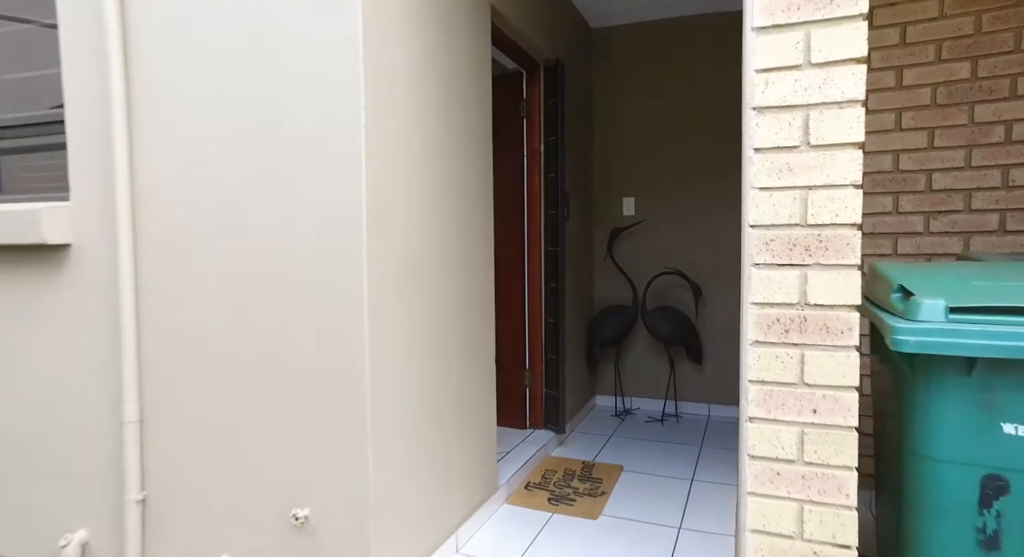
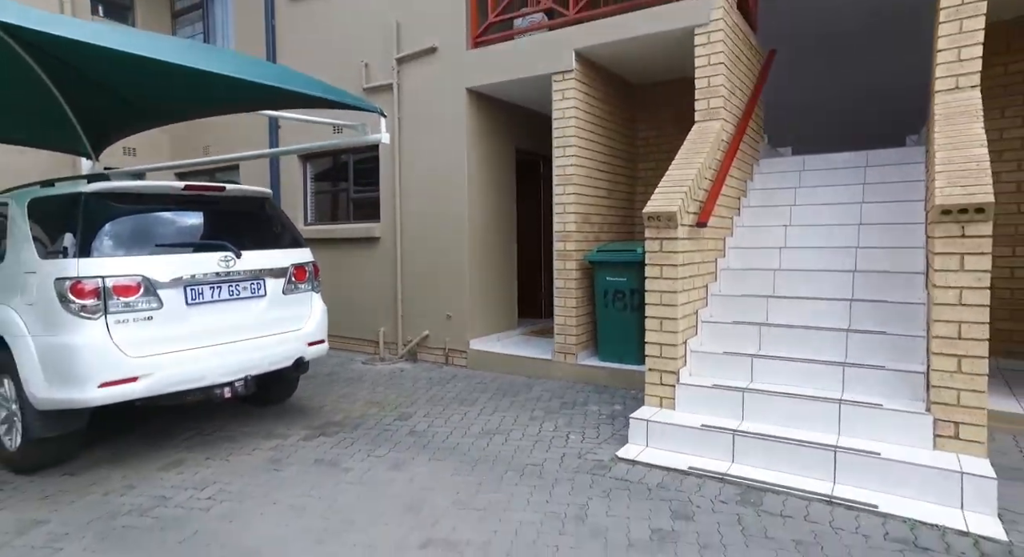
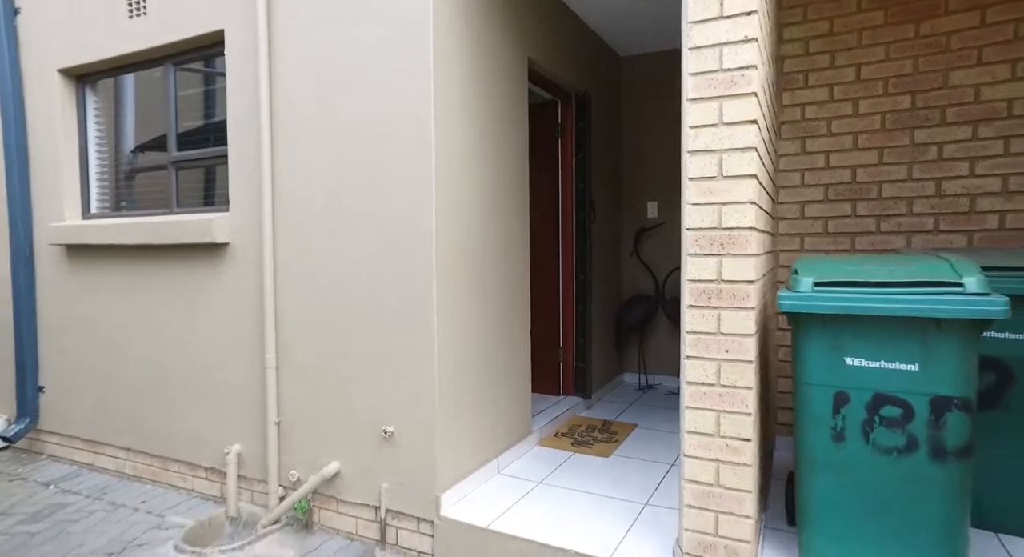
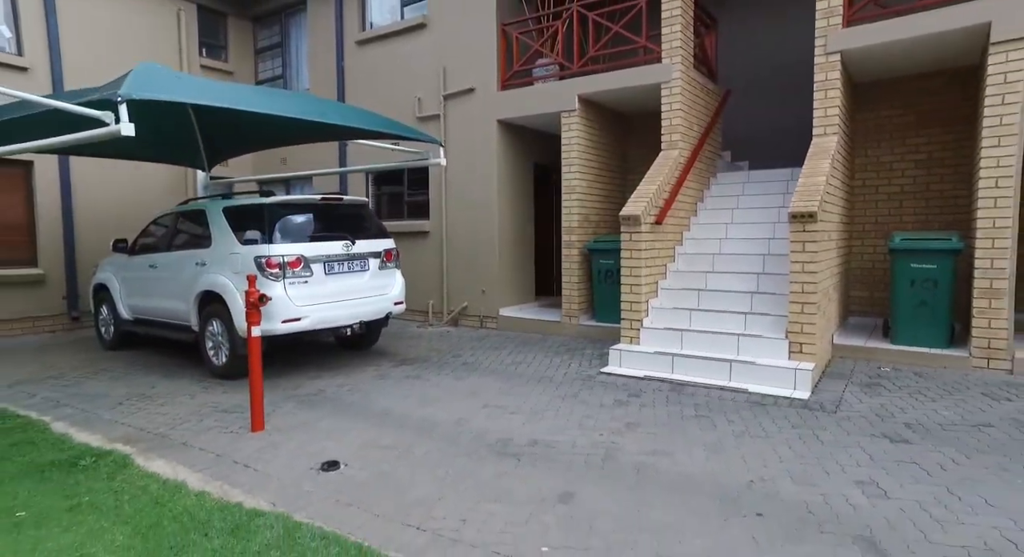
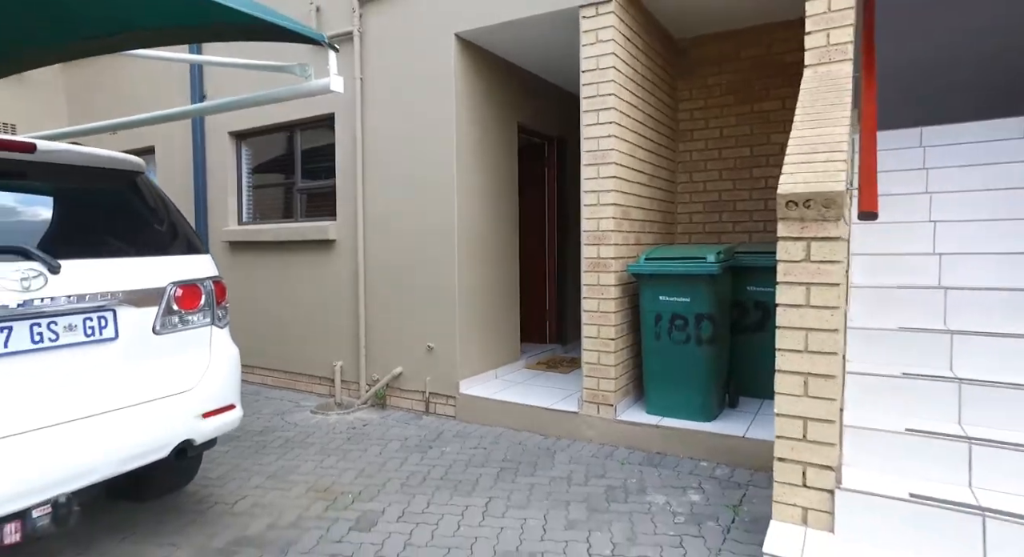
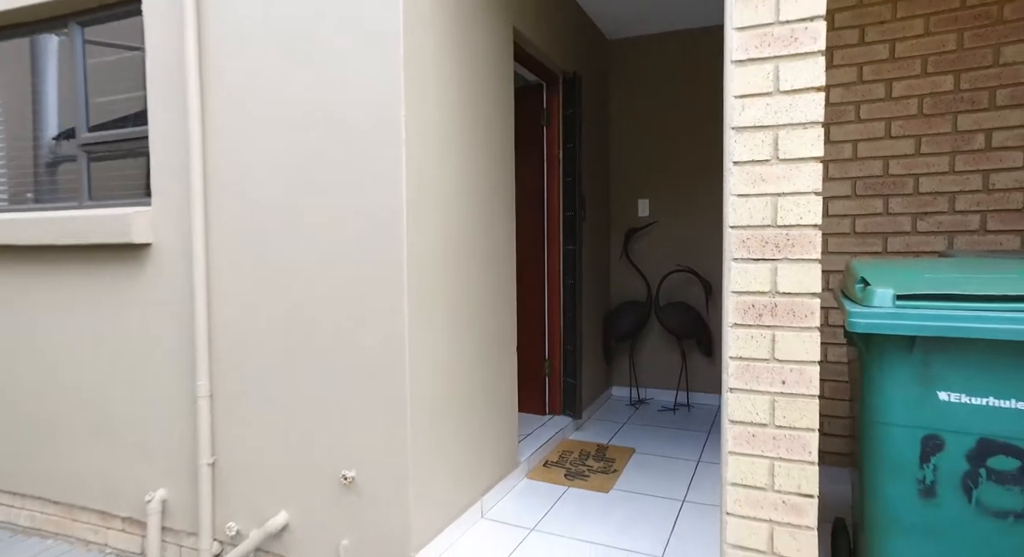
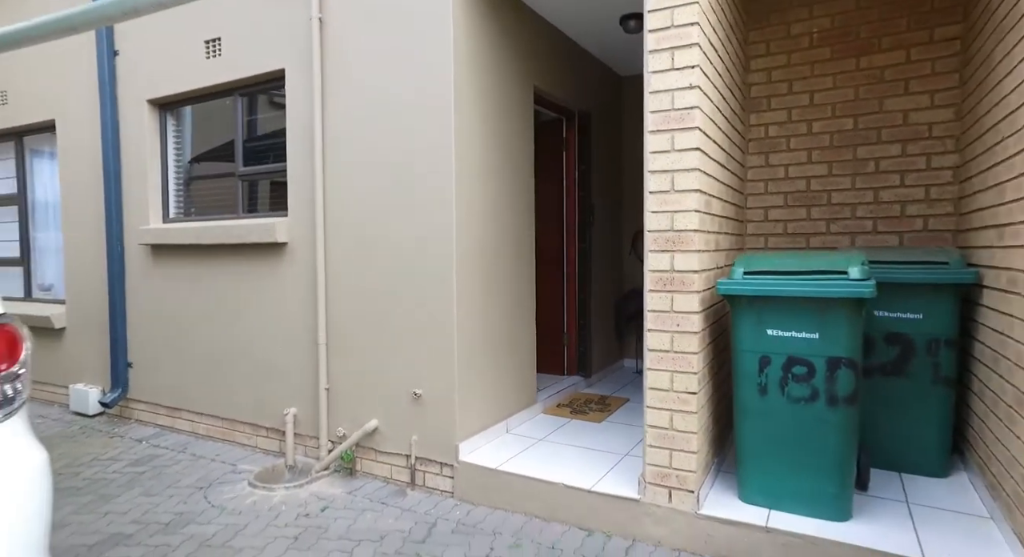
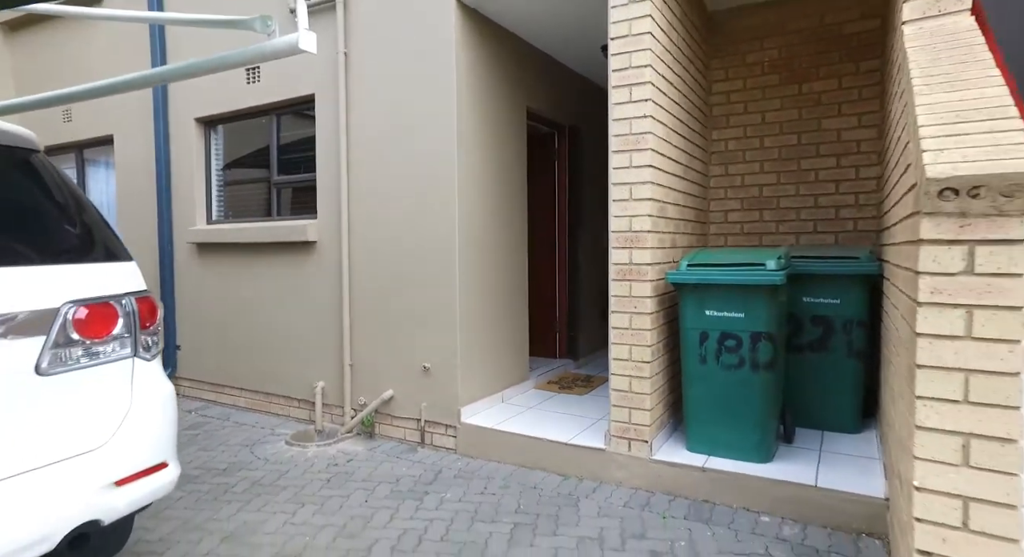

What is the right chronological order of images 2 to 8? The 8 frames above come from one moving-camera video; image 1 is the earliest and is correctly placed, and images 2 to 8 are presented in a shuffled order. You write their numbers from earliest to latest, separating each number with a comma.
6, 3, 7, 8, 5, 2, 4
